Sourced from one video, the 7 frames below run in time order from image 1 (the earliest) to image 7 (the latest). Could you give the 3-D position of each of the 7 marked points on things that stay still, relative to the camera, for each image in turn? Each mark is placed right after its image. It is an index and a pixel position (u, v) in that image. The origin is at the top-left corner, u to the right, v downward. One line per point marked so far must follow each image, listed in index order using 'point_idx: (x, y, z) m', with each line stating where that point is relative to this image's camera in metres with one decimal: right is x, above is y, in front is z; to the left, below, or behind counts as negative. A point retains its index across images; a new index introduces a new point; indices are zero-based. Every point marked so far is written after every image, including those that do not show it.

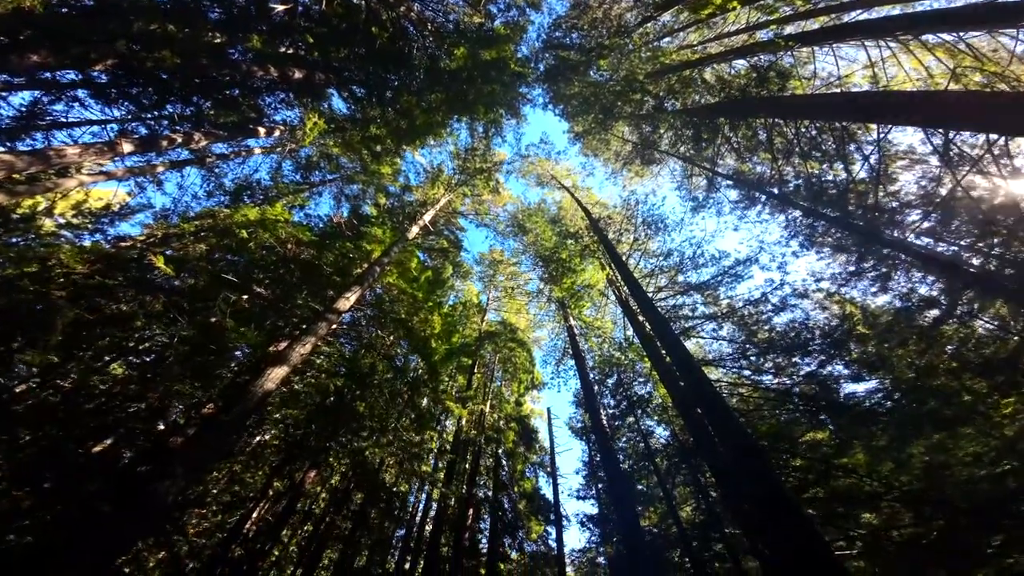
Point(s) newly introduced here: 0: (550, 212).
0: (+1.2, +2.3, +14.3) m
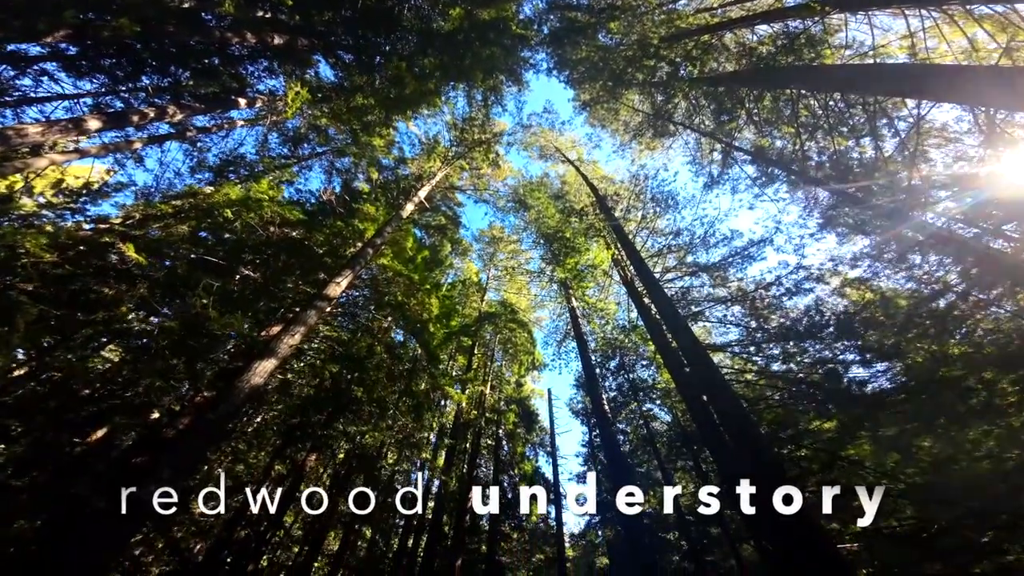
0: (+1.3, +3.1, +13.7) m
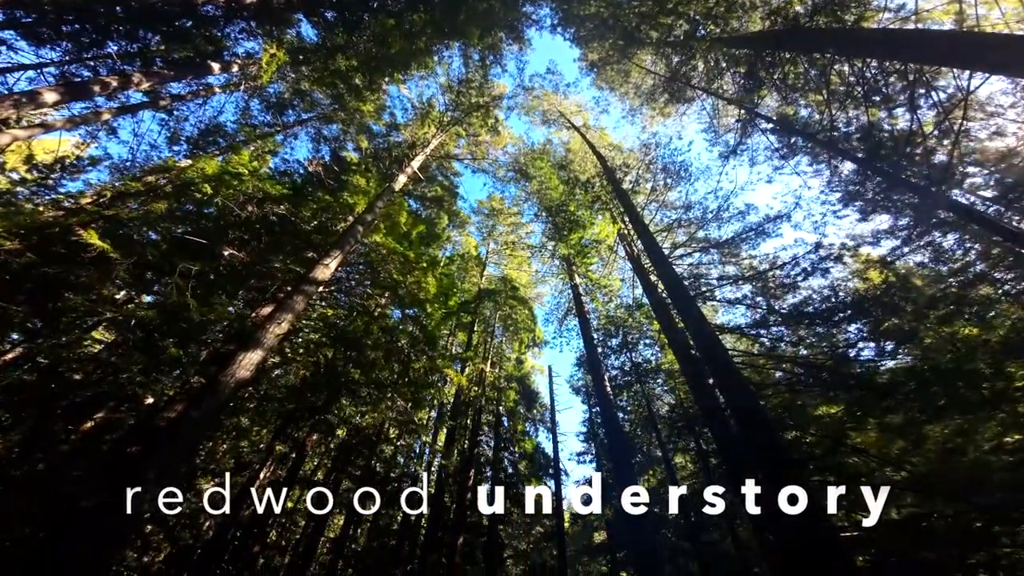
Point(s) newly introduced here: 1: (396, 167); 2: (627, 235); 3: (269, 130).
0: (+1.3, +4.0, +12.9) m
1: (-3.2, +3.3, +11.7) m
2: (+3.1, +1.3, +11.1) m
3: (-5.7, +3.7, +9.9) m
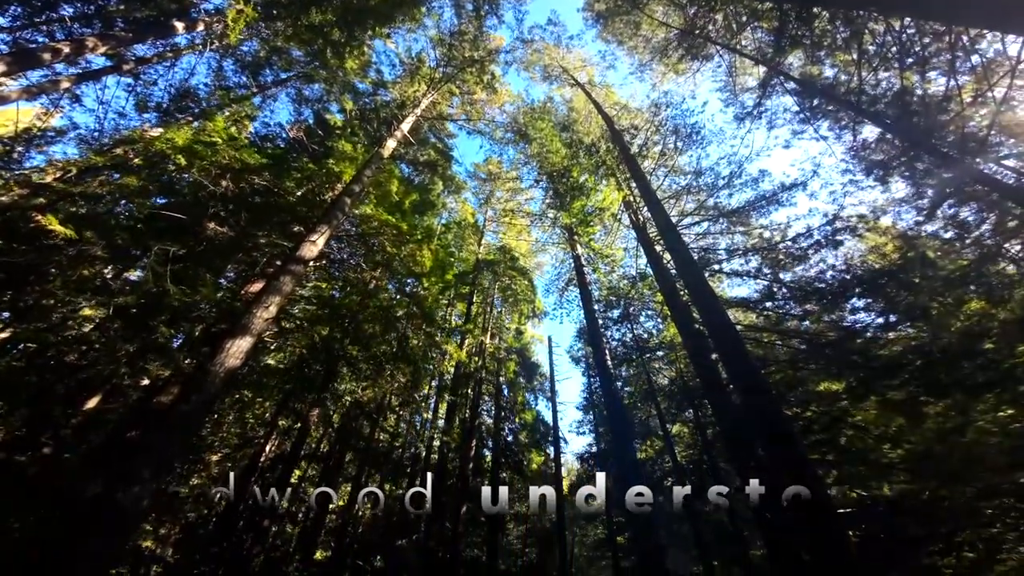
0: (+1.3, +5.1, +12.0) m
1: (-3.3, +4.1, +11.0) m
2: (+3.0, +2.2, +10.6) m
3: (-5.8, +4.3, +9.1) m
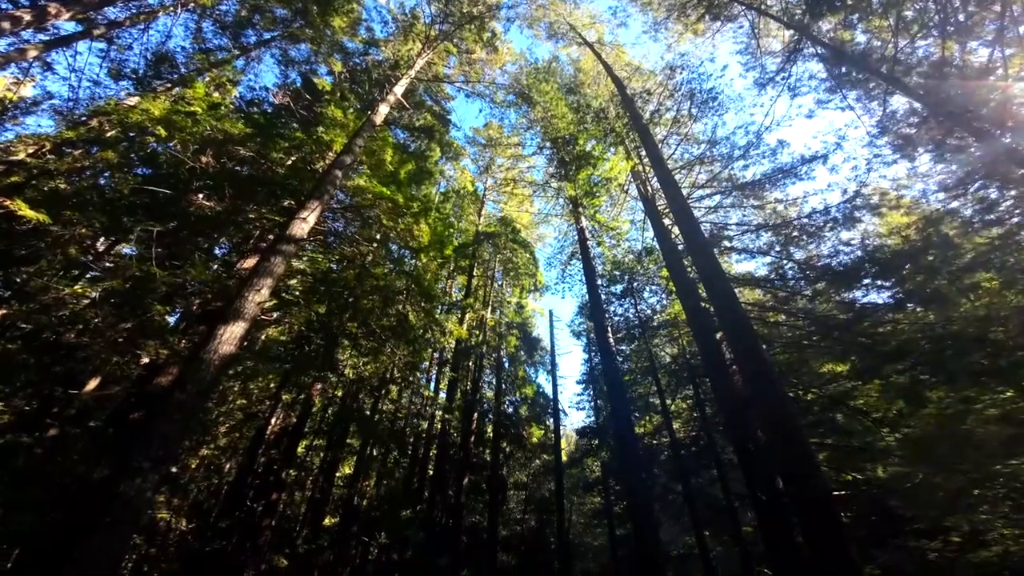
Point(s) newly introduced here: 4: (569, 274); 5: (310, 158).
0: (+1.4, +5.9, +11.2) m
1: (-3.2, +4.8, +10.2) m
2: (+3.1, +2.8, +10.0) m
3: (-5.7, +4.9, +8.4) m
4: (+1.7, +0.4, +12.8) m
5: (-4.1, +2.7, +8.6) m
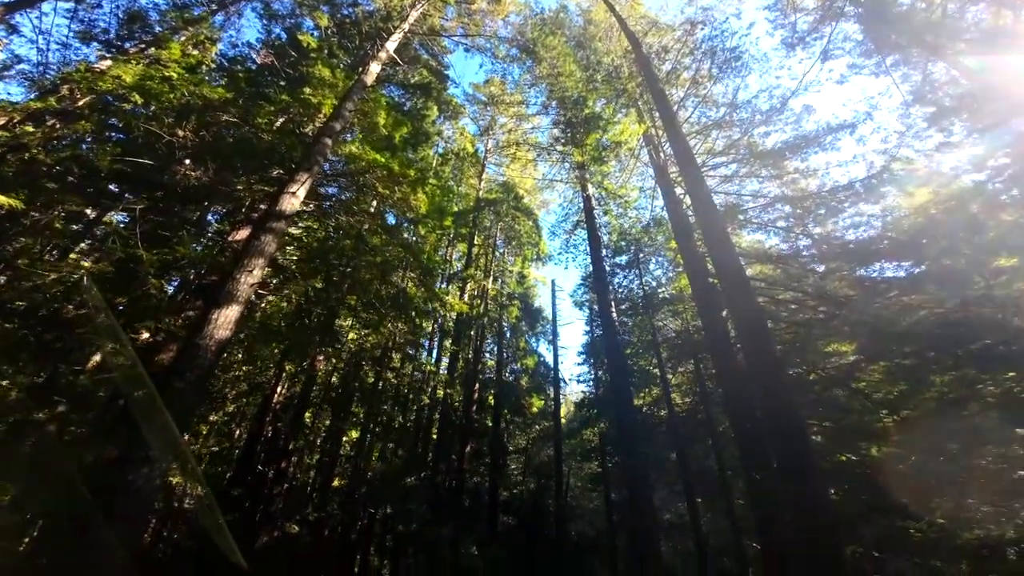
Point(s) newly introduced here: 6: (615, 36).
0: (+1.4, +6.7, +10.1) m
1: (-3.1, +5.6, +9.4) m
2: (+3.2, +3.5, +9.4) m
3: (-5.7, +5.4, +7.6) m
4: (+1.8, +1.4, +12.4) m
5: (-4.1, +3.2, +8.1) m
6: (+2.4, +6.1, +9.8) m
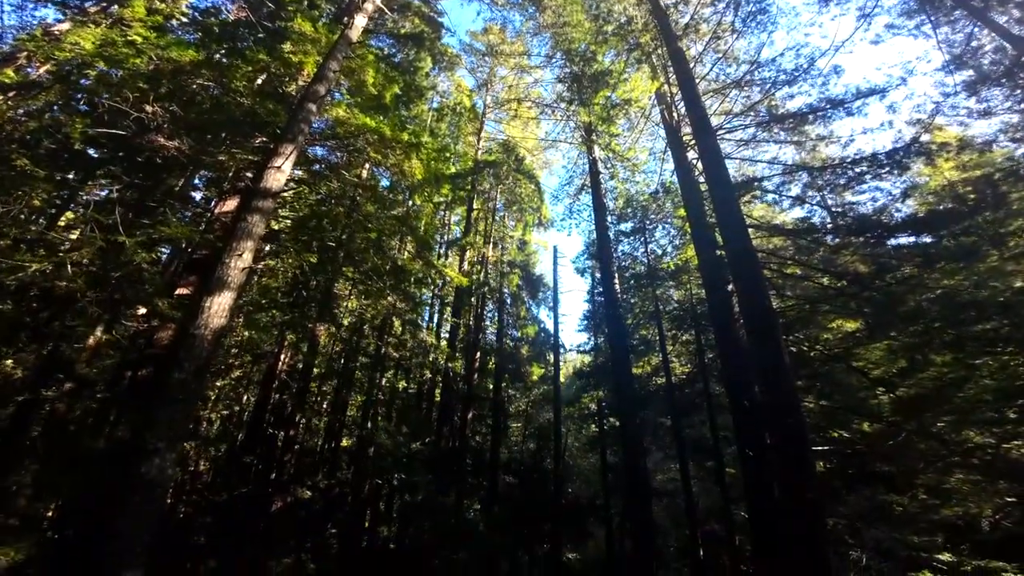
0: (+1.5, +7.4, +8.9) m
1: (-3.1, +6.2, +8.3) m
2: (+3.2, +4.1, +8.6) m
3: (-5.7, +5.7, +6.6) m
4: (+1.8, +2.5, +12.0) m
5: (-4.0, +3.7, +7.4) m
6: (+2.4, +6.8, +8.7) m
